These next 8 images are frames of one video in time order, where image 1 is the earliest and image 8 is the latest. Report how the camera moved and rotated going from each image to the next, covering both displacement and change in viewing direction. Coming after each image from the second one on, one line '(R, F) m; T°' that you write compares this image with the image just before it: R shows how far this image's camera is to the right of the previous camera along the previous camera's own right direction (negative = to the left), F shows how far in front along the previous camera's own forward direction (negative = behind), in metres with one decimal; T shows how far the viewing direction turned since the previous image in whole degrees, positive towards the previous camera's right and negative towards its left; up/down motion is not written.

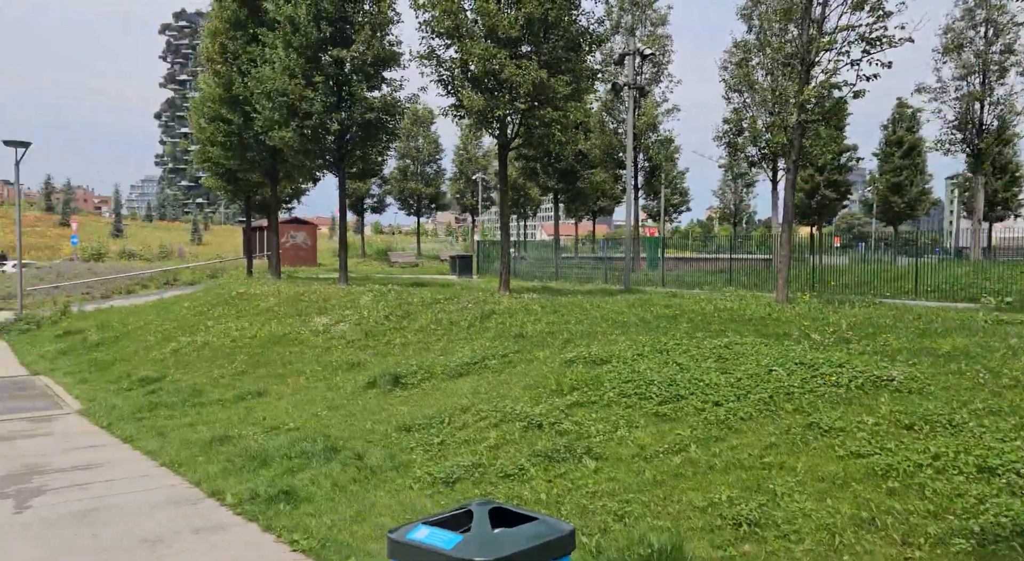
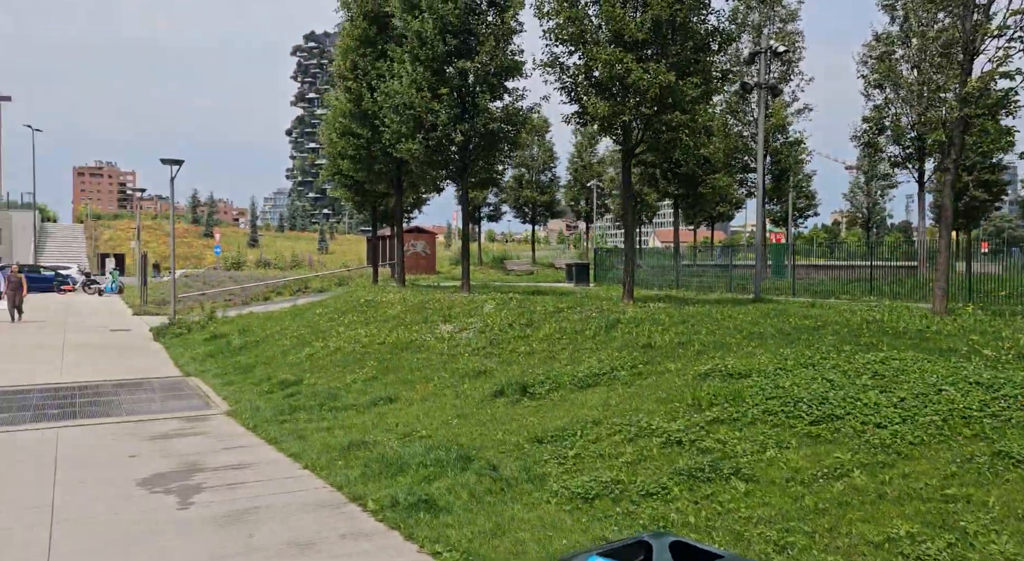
(-0.2, +0.1) m; -9°
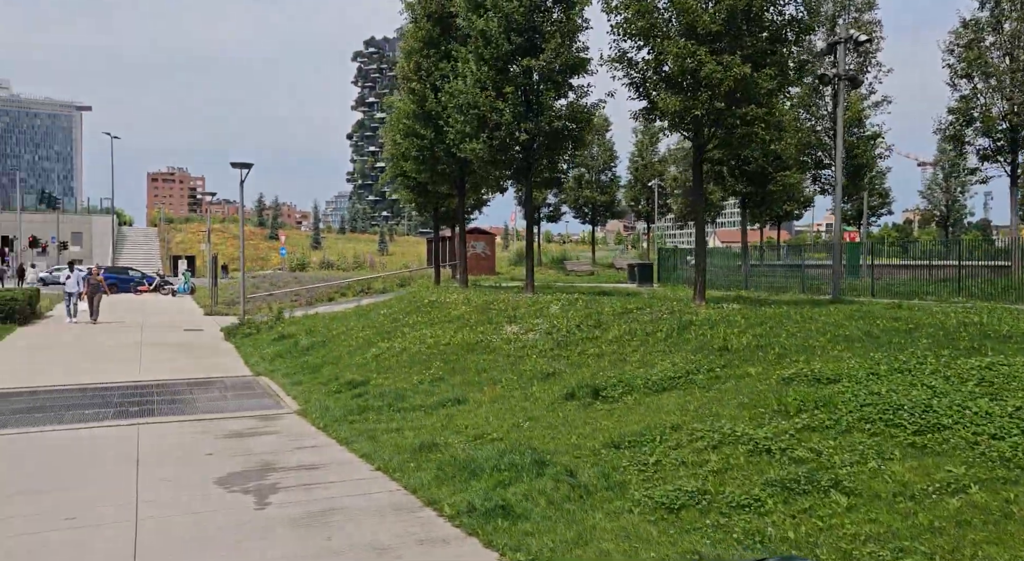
(-0.2, +0.2) m; -4°
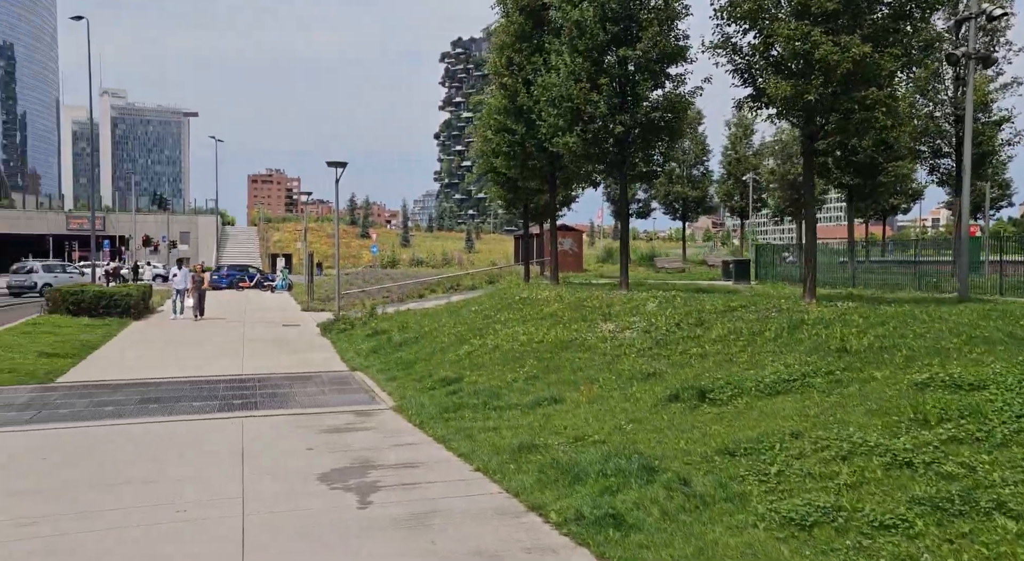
(-0.2, +0.3) m; -6°
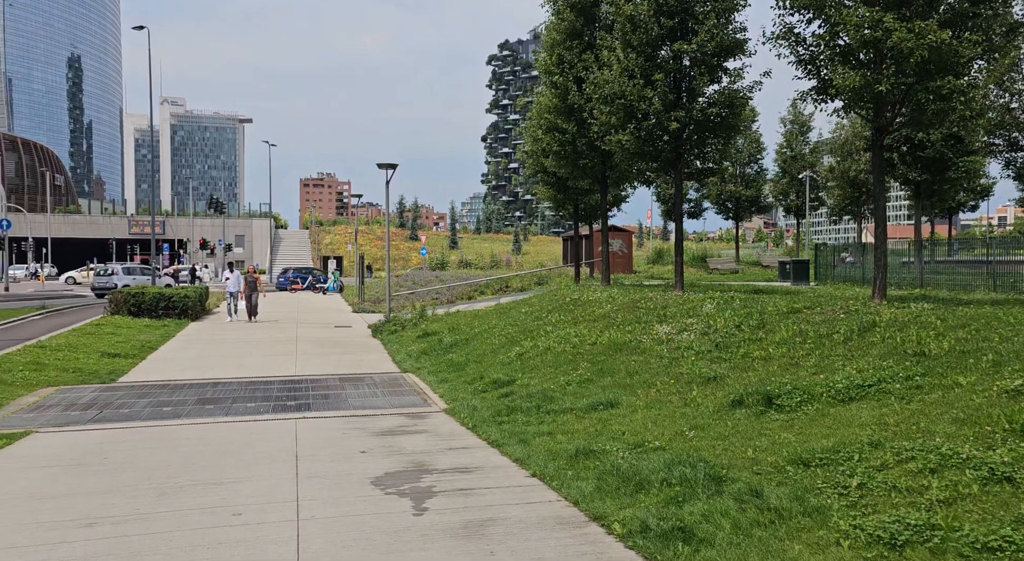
(-0.1, +0.3) m; -4°
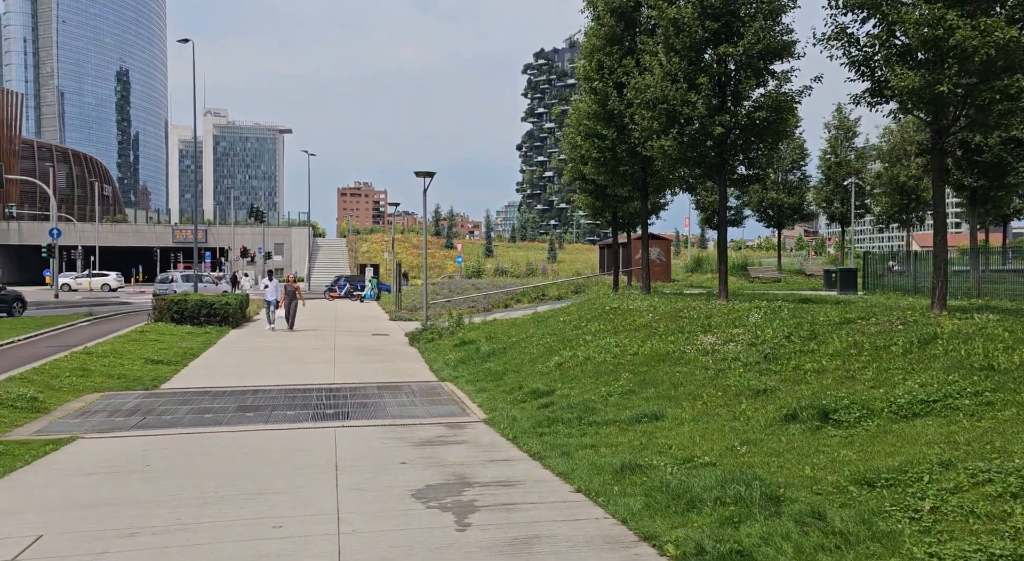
(-0.1, +0.2) m; -3°
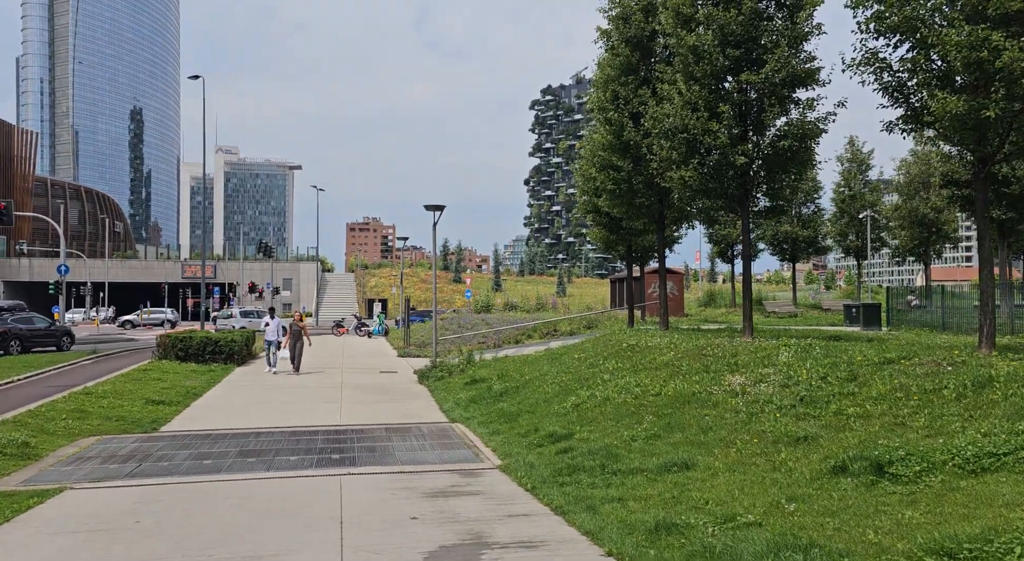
(-0.1, +0.7) m; -1°
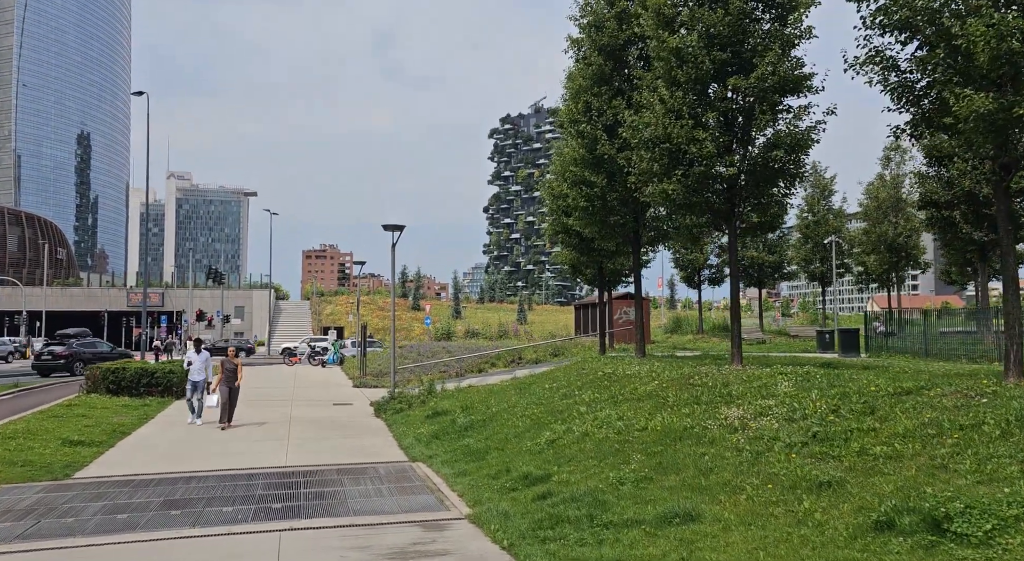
(-0.2, +1.4) m; +3°
